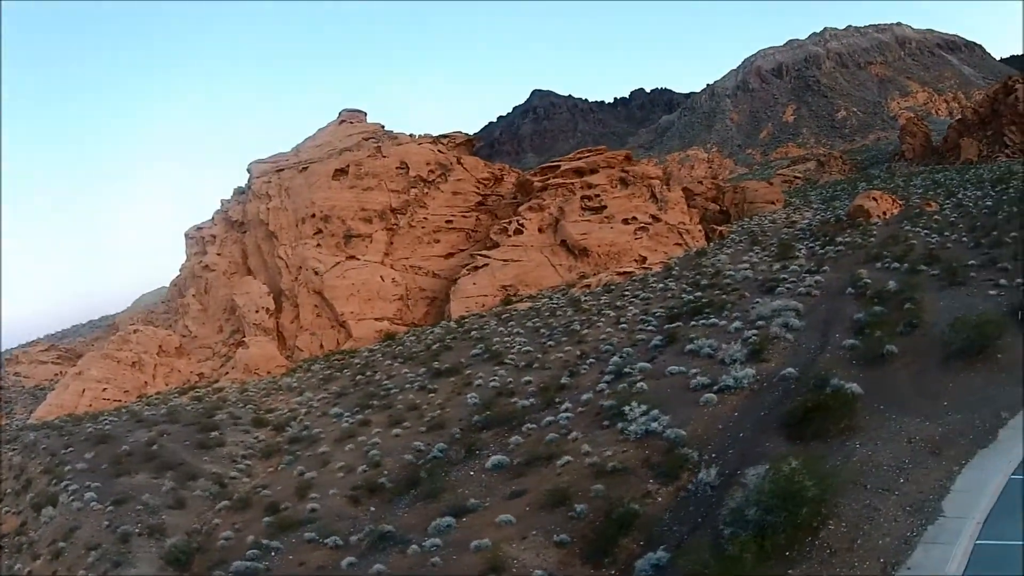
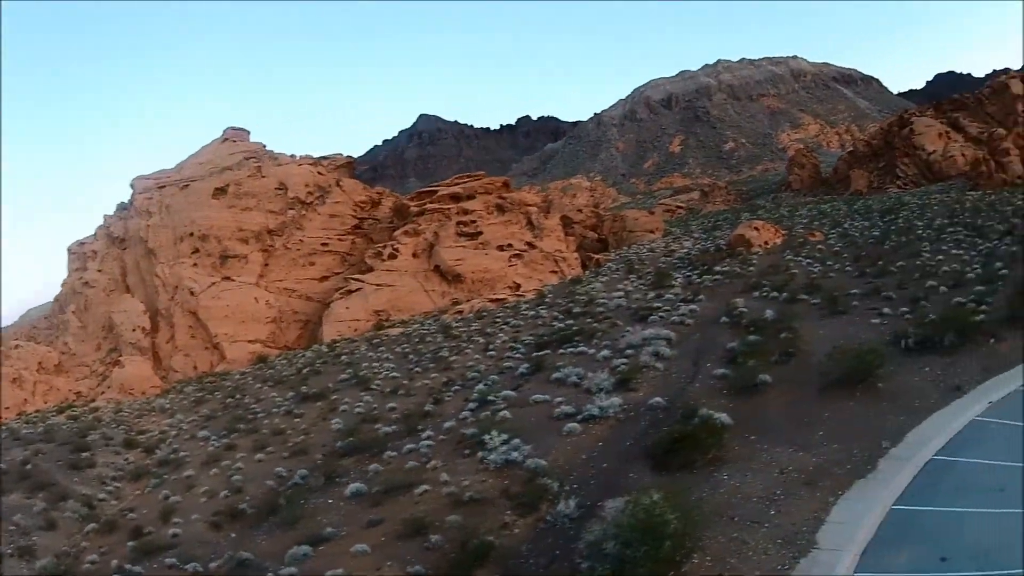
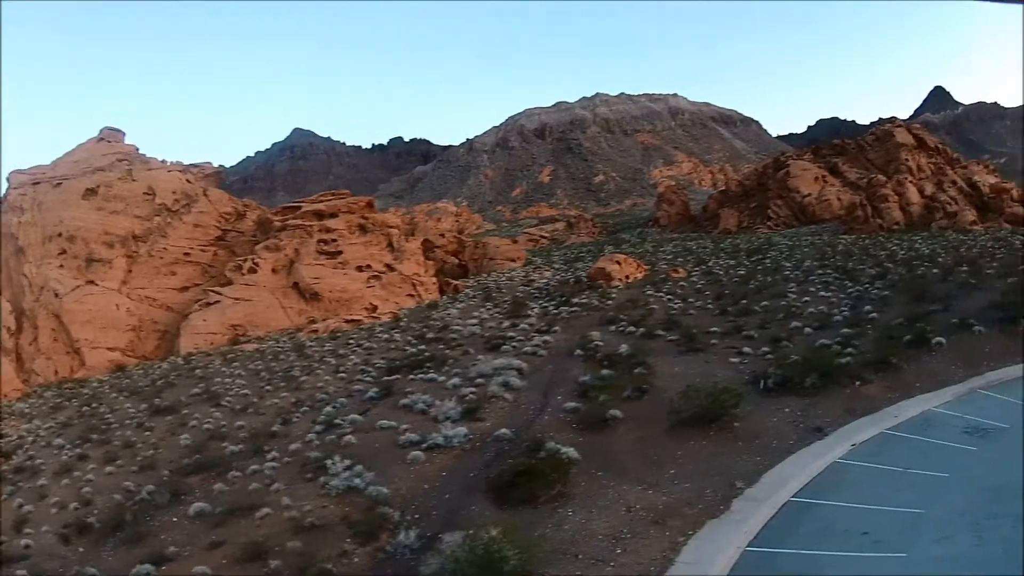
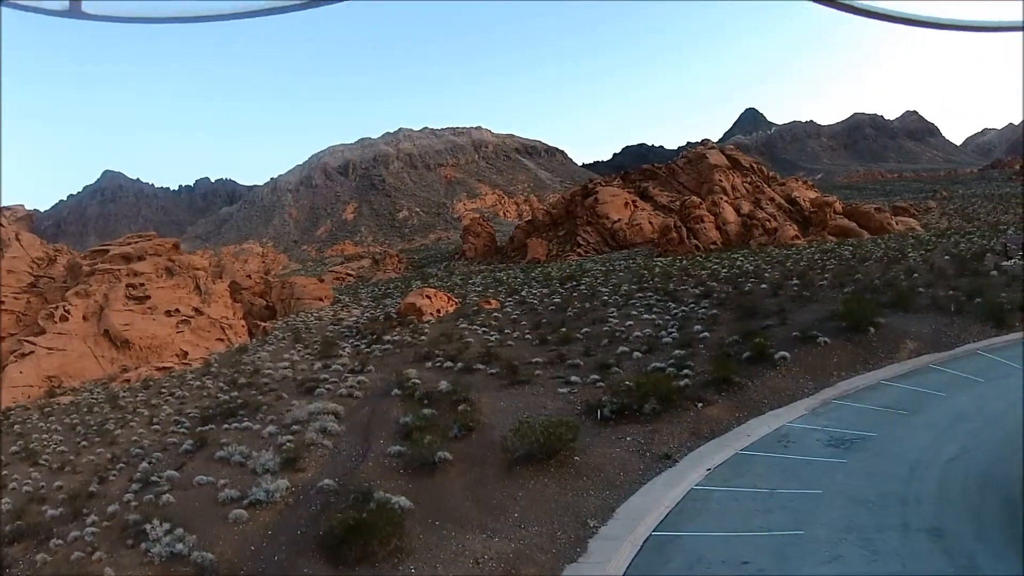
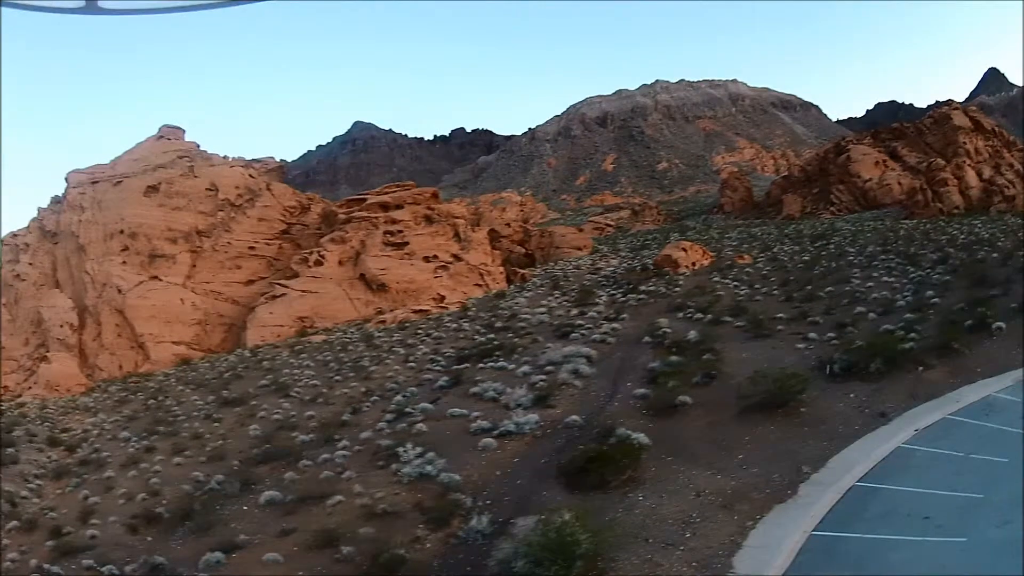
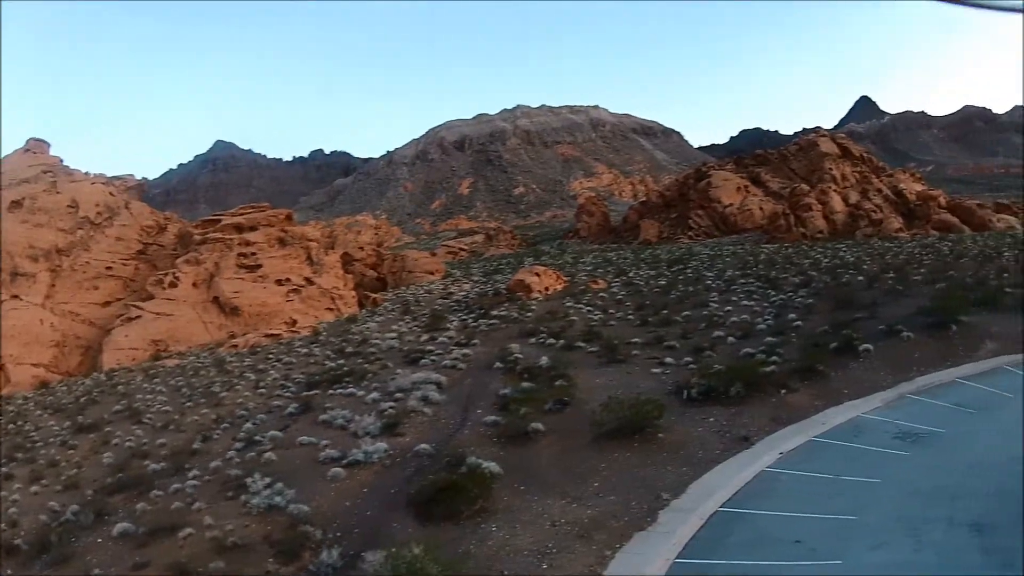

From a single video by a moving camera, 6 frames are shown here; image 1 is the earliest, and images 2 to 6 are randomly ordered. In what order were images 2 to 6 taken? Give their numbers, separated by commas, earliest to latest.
2, 5, 3, 6, 4
